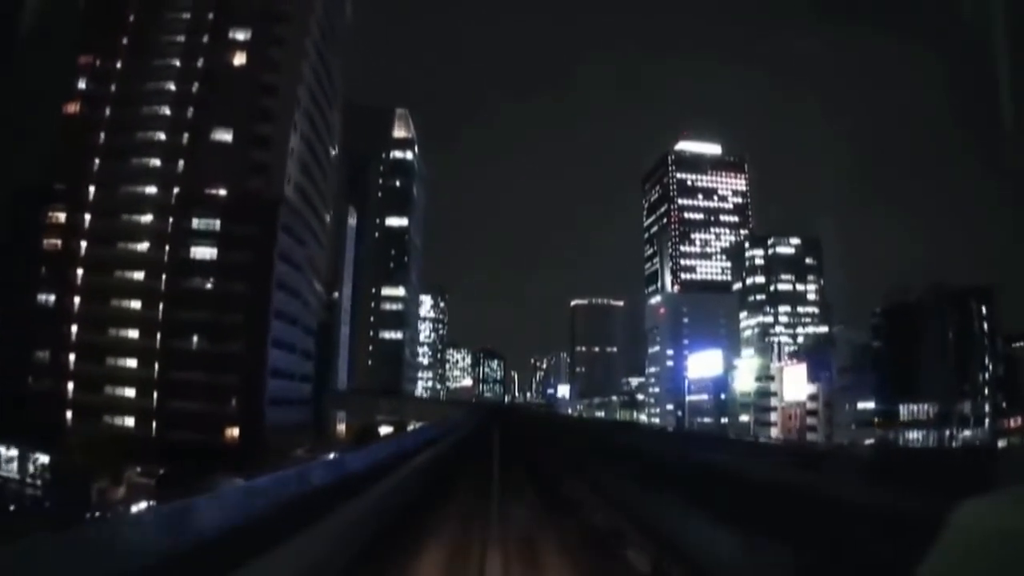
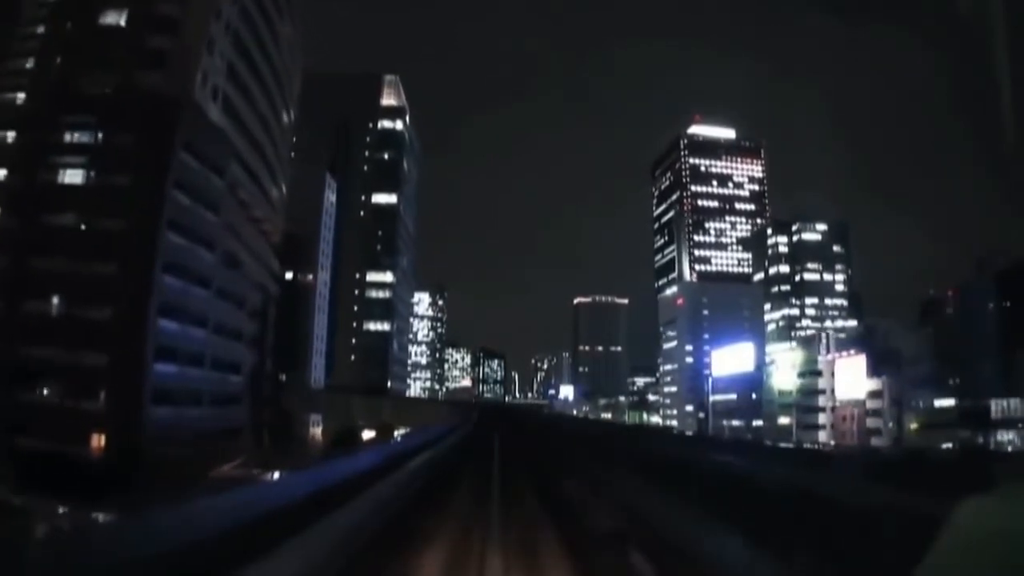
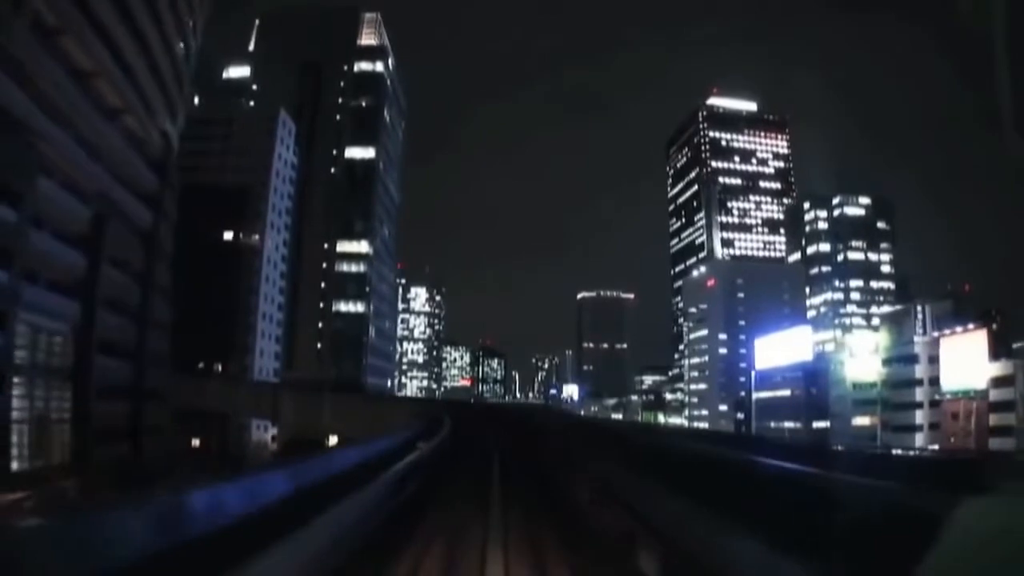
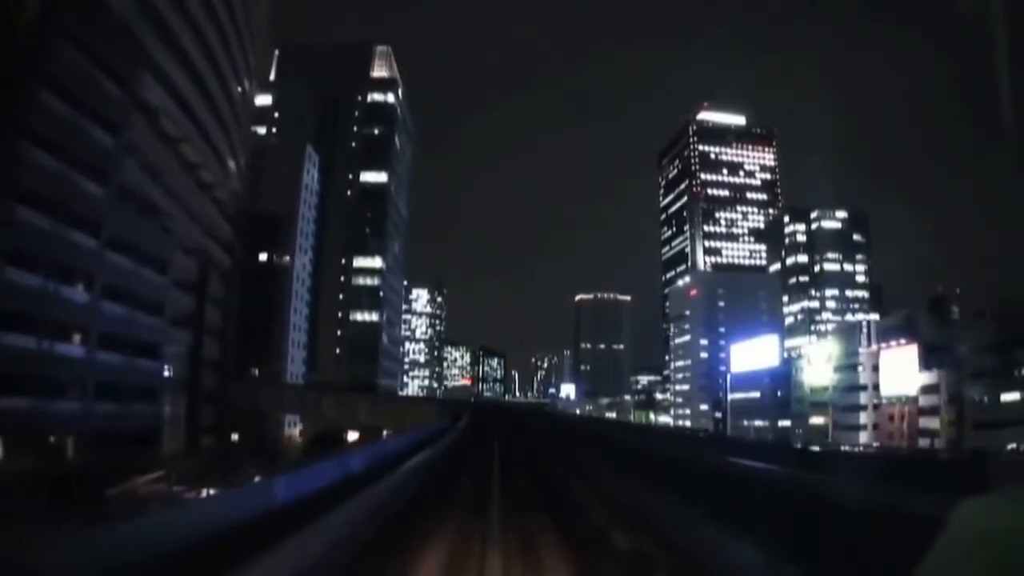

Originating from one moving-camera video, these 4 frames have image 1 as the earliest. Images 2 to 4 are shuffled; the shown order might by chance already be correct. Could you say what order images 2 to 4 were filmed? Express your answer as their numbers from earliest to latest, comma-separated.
2, 4, 3
